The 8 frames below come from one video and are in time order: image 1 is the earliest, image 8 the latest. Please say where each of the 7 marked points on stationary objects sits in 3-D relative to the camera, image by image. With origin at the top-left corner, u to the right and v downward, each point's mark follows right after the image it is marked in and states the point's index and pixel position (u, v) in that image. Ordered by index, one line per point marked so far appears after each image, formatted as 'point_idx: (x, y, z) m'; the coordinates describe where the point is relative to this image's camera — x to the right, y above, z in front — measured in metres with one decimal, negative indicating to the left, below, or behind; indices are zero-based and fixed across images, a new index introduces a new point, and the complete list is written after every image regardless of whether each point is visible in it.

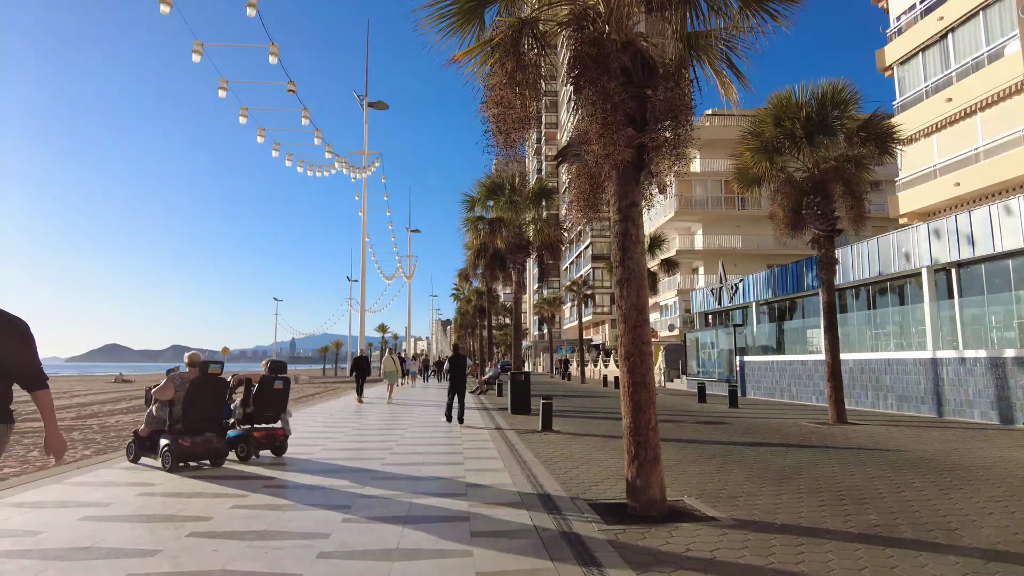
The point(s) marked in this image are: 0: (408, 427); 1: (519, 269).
0: (-2.7, -3.6, +17.7) m
1: (+0.2, +0.6, +19.3) m
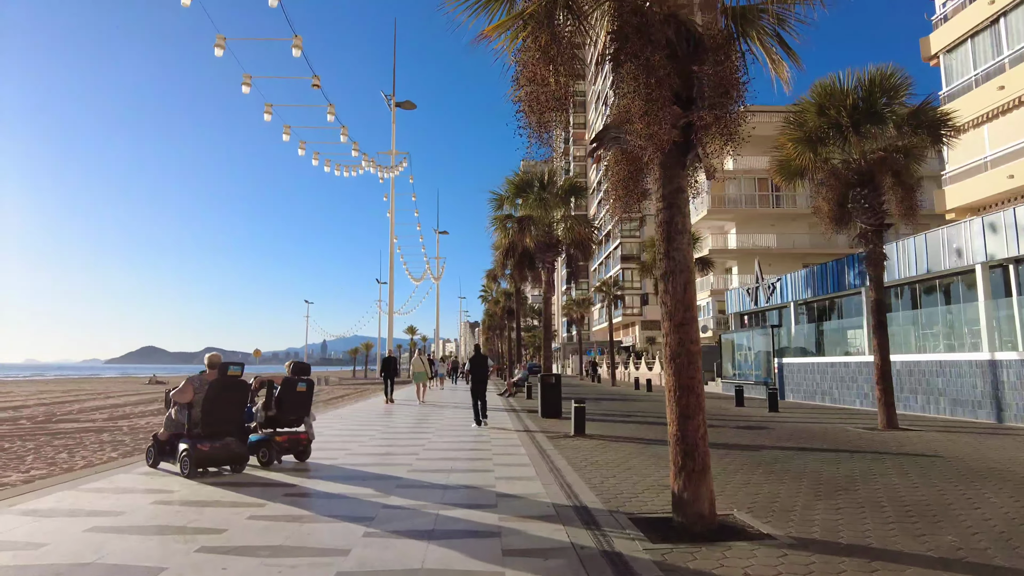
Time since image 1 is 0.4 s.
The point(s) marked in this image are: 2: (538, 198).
0: (-1.9, -3.6, +17.3) m
1: (+1.0, +0.6, +18.8) m
2: (+0.7, +2.5, +17.9) m
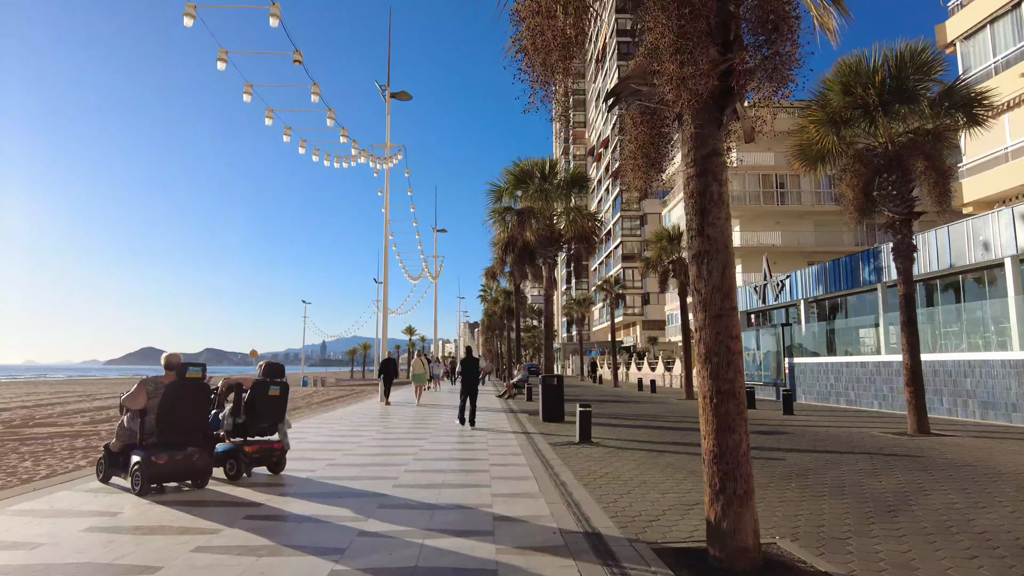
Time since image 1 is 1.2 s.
0: (-1.9, -3.5, +16.4) m
1: (+1.0, +0.6, +17.9) m
2: (+0.7, +2.6, +17.0) m
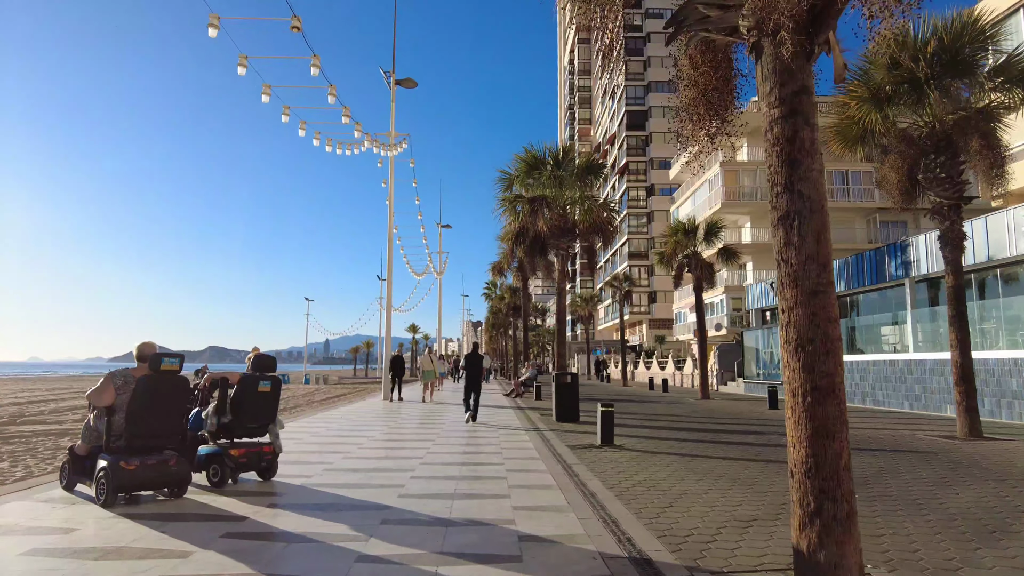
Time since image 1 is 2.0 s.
0: (-1.7, -3.3, +15.5) m
1: (+1.3, +0.8, +17.0) m
2: (+1.0, +2.8, +16.1) m
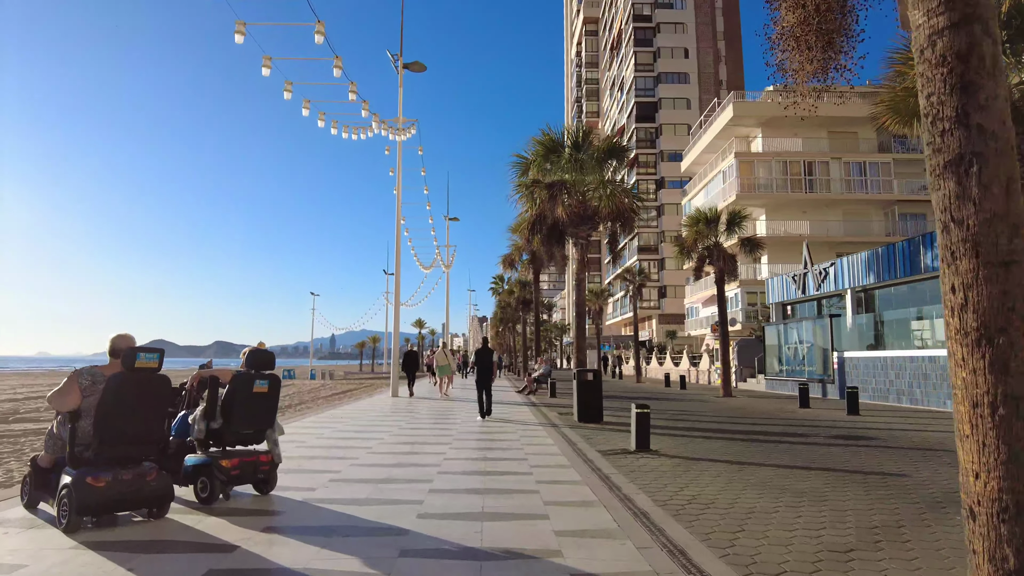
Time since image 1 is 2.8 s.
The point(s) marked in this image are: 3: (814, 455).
0: (-1.3, -3.1, +14.6) m
1: (+1.7, +1.0, +16.0) m
2: (+1.4, +3.0, +15.1) m
3: (+4.1, -2.3, +9.0) m
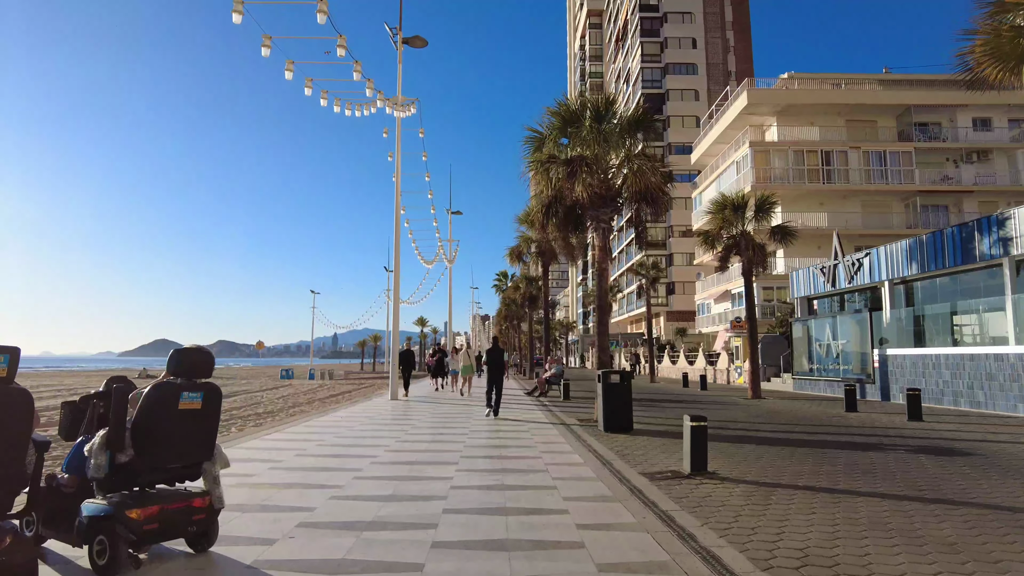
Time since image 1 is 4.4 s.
0: (-1.0, -2.9, +12.8) m
1: (+2.0, +1.2, +14.2) m
2: (+1.6, +3.2, +13.3) m
3: (+4.3, -2.1, +7.2) m
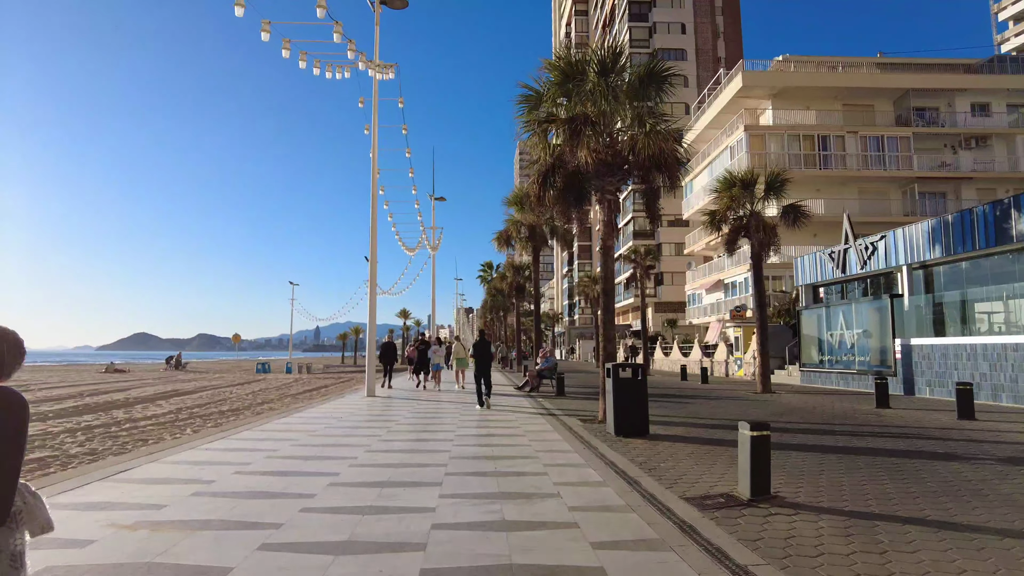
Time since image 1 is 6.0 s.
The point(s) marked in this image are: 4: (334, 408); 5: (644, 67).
0: (-1.1, -2.6, +11.0) m
1: (+1.8, +1.6, +12.4) m
2: (+1.5, +3.5, +11.5) m
3: (+4.4, -1.8, +5.5) m
4: (-4.4, -3.0, +16.3) m
5: (+2.3, +3.9, +11.9) m
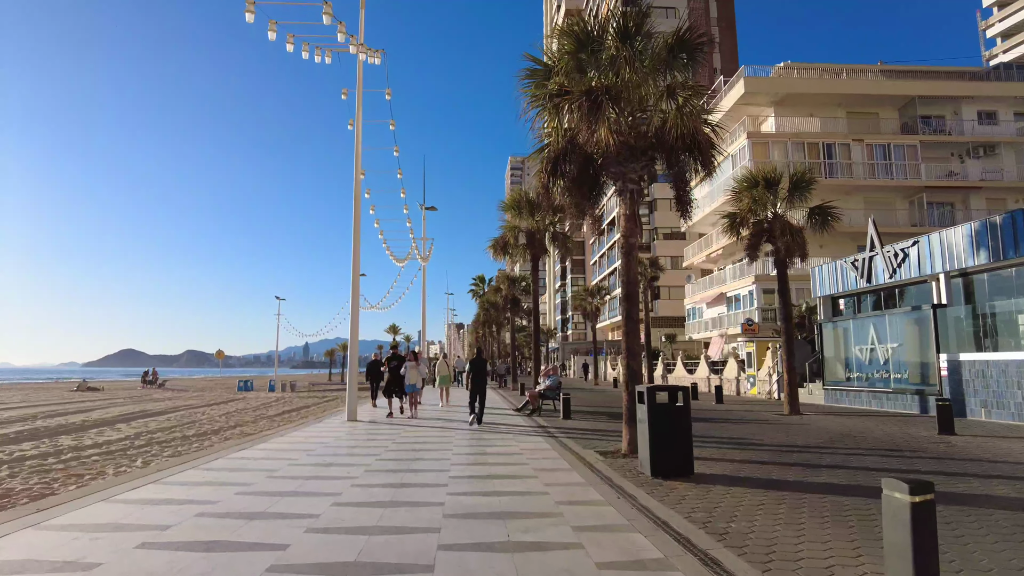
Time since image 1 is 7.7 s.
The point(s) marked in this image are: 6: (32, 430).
0: (-1.0, -2.7, +9.0) m
1: (+1.9, +1.5, +10.6) m
2: (+1.6, +3.4, +9.7) m
3: (+4.5, -1.7, +3.6) m
4: (-4.4, -3.2, +14.3) m
5: (+2.4, +3.8, +10.1) m
6: (-13.0, -3.8, +18.0) m
